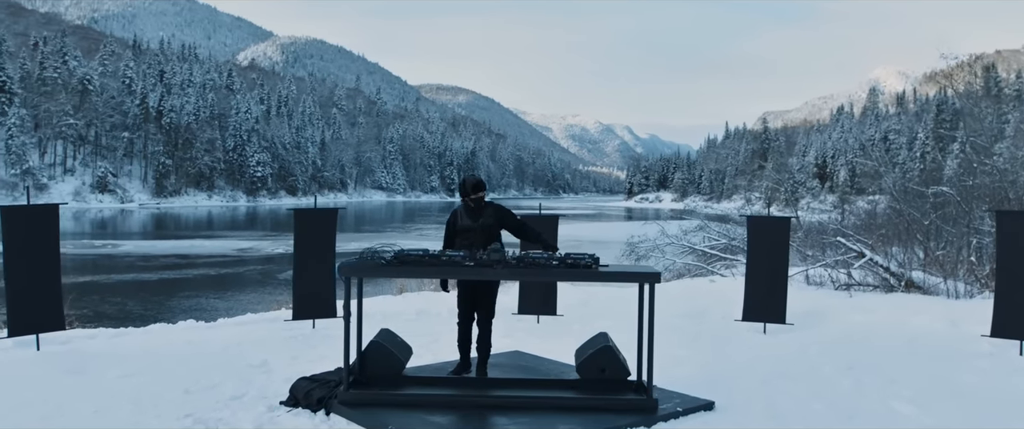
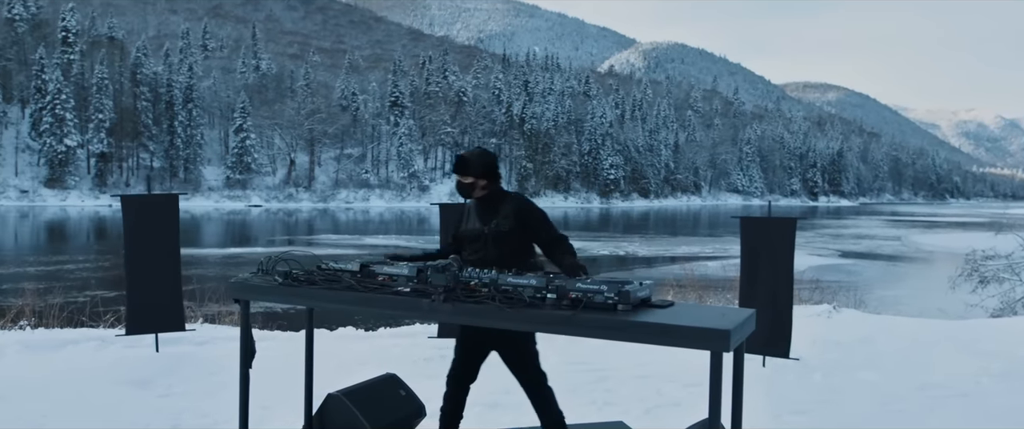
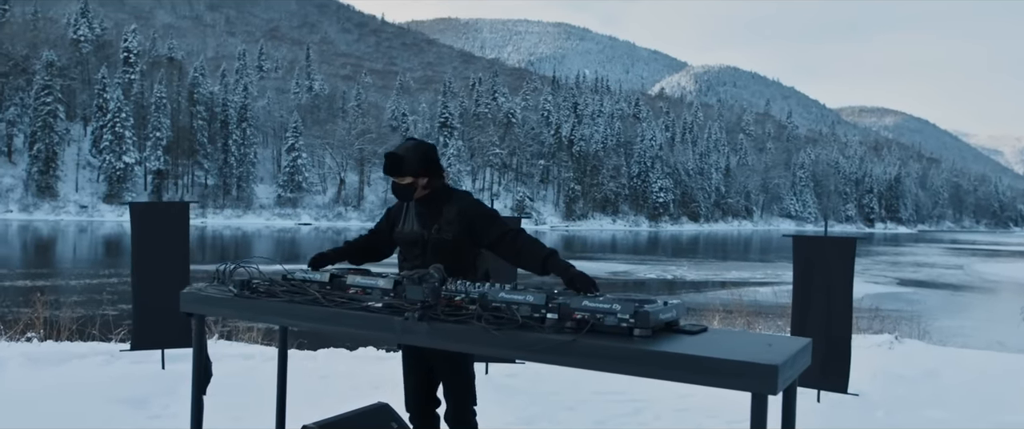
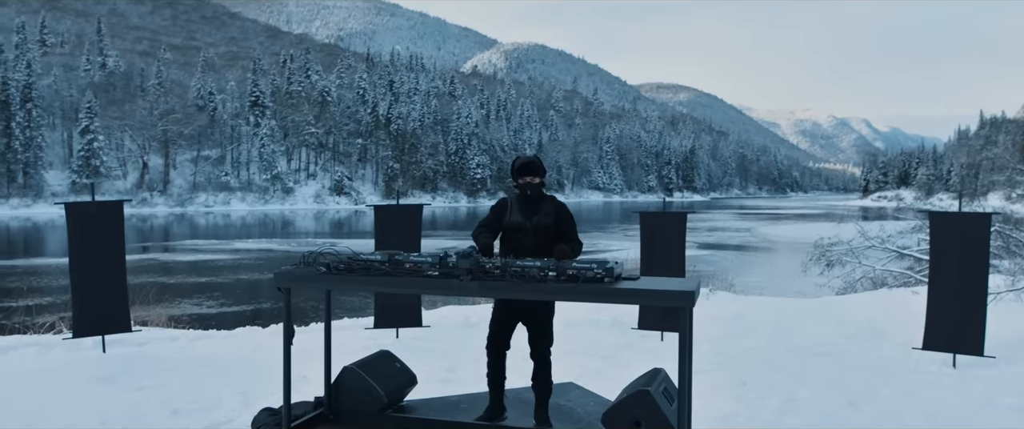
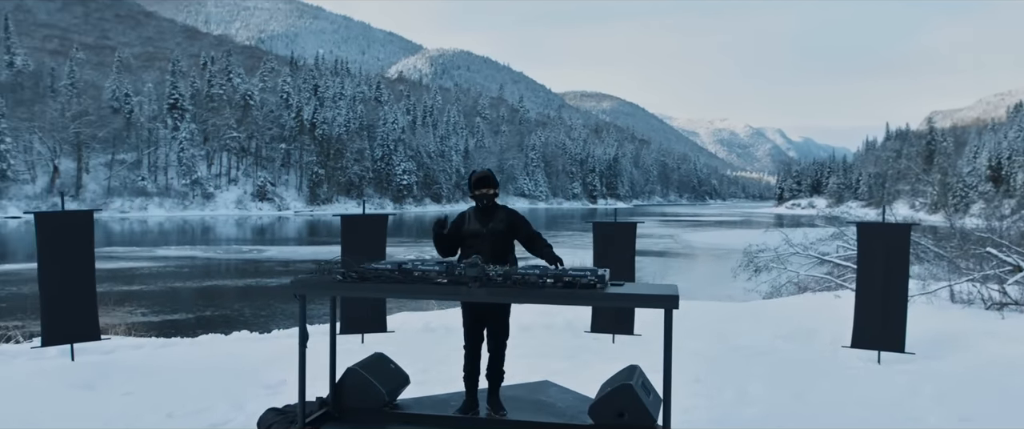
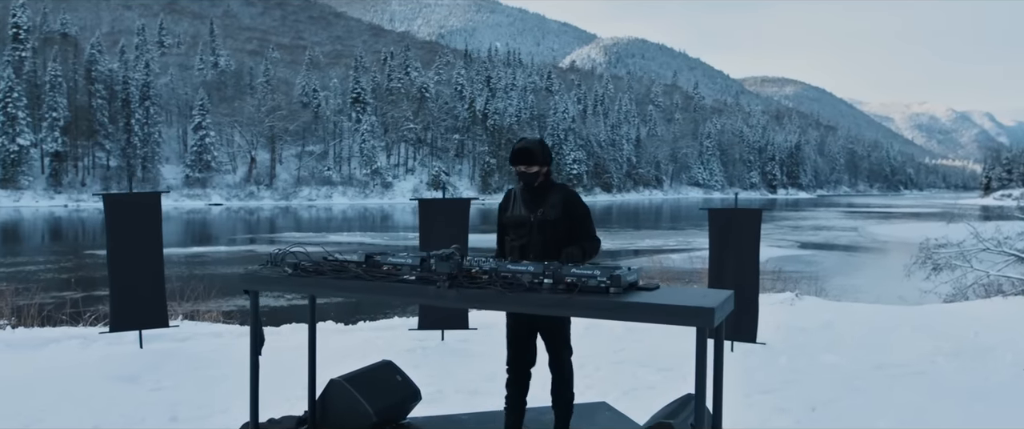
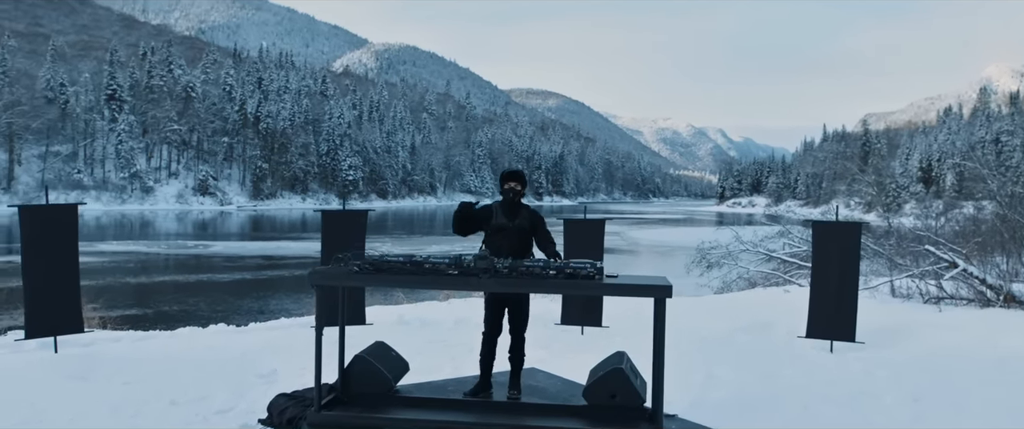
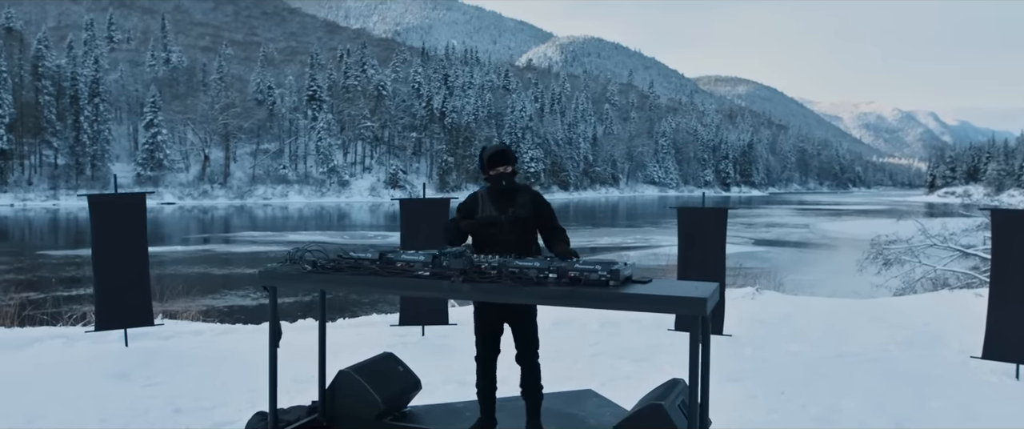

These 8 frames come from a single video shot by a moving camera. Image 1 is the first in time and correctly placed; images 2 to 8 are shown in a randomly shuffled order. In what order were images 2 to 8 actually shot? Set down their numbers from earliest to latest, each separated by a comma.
7, 5, 4, 8, 6, 2, 3
